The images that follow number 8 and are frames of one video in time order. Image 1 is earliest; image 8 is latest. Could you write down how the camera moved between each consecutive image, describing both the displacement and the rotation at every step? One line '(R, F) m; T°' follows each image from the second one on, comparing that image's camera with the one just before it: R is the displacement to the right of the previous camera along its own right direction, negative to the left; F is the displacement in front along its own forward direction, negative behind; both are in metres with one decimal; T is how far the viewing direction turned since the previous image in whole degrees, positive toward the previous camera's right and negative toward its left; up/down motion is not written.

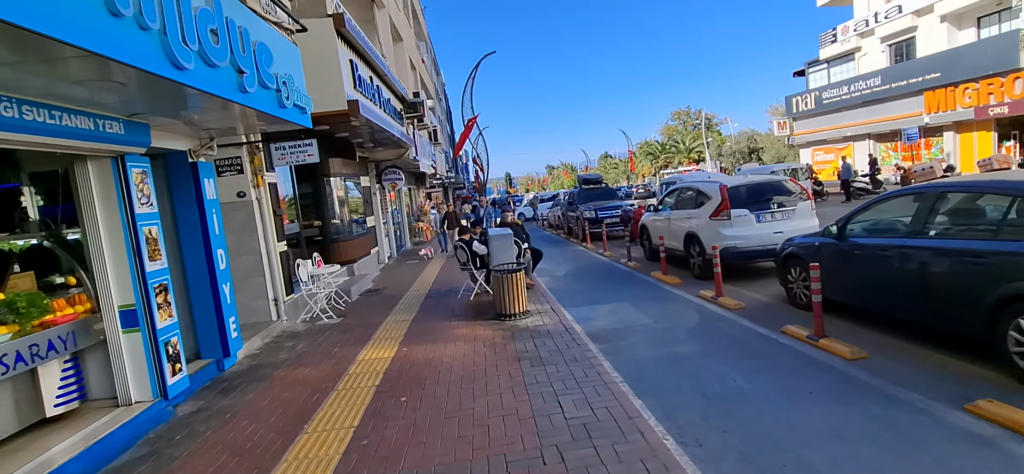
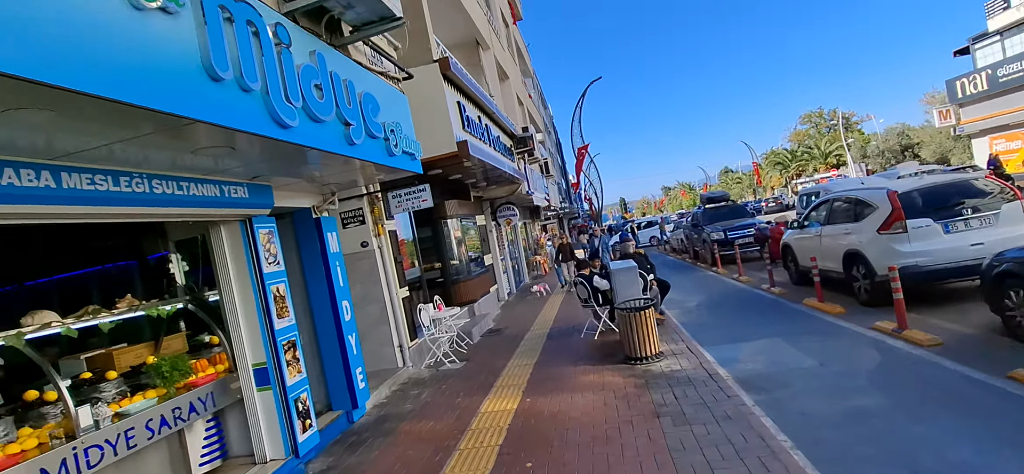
(-0.1, +0.5) m; -13°
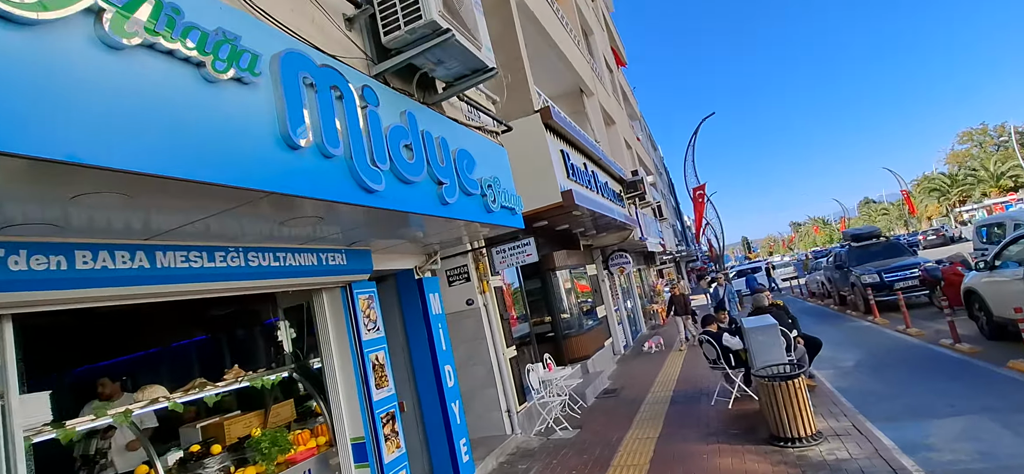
(0.0, +0.5) m; -12°
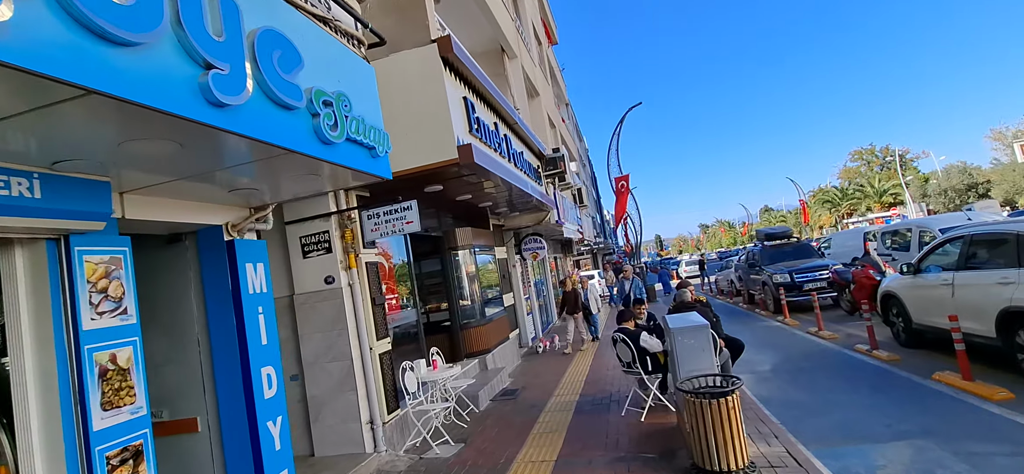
(+0.5, +1.6) m; +9°
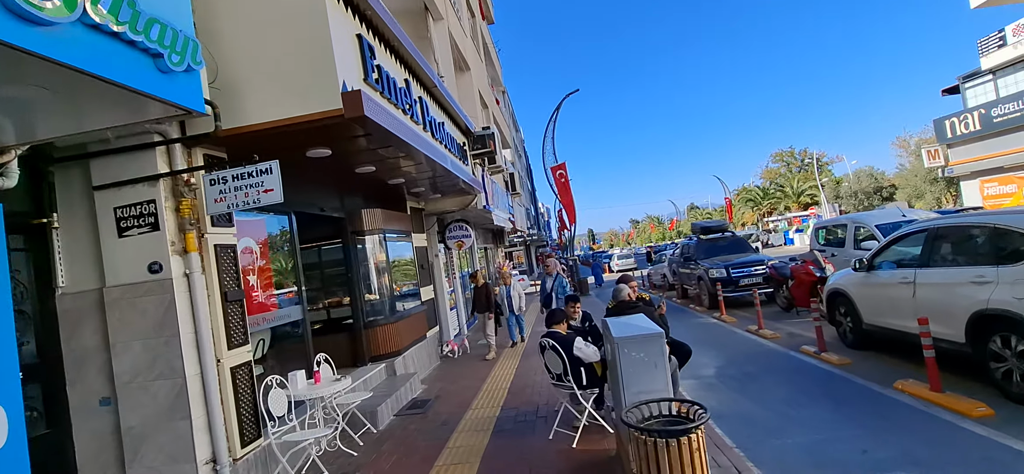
(+0.3, +1.3) m; +7°
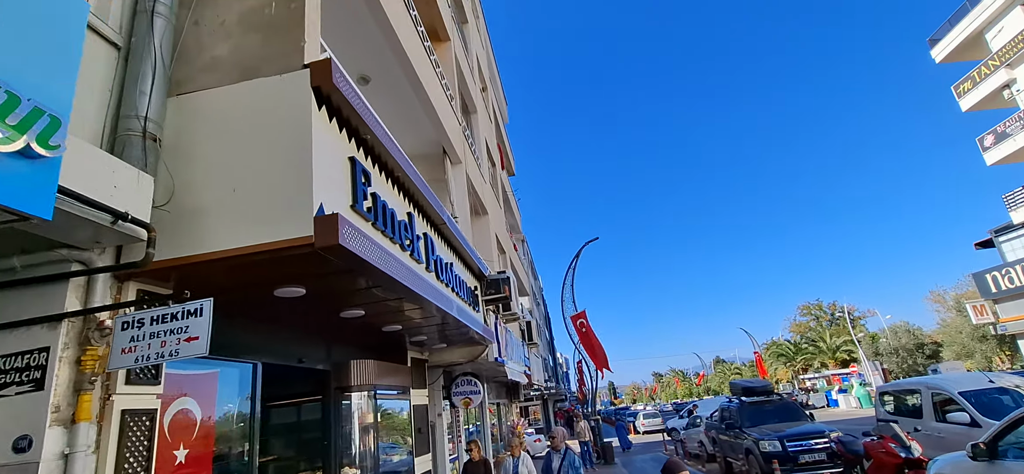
(0.0, +1.1) m; -2°
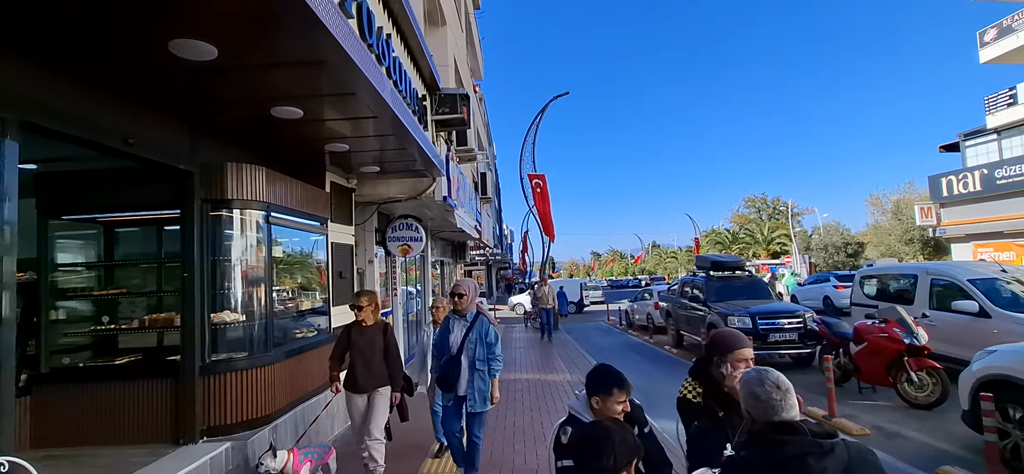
(-0.1, +2.2) m; +6°
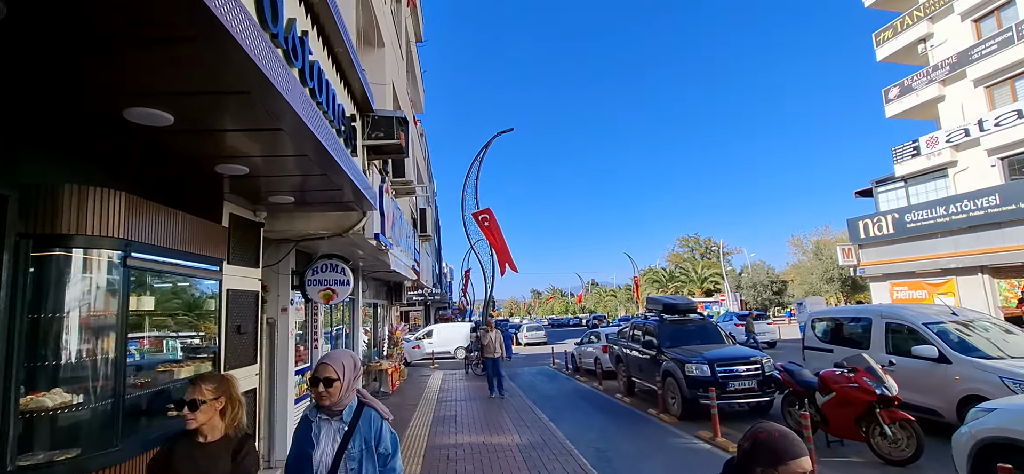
(0.0, +1.0) m; +7°
